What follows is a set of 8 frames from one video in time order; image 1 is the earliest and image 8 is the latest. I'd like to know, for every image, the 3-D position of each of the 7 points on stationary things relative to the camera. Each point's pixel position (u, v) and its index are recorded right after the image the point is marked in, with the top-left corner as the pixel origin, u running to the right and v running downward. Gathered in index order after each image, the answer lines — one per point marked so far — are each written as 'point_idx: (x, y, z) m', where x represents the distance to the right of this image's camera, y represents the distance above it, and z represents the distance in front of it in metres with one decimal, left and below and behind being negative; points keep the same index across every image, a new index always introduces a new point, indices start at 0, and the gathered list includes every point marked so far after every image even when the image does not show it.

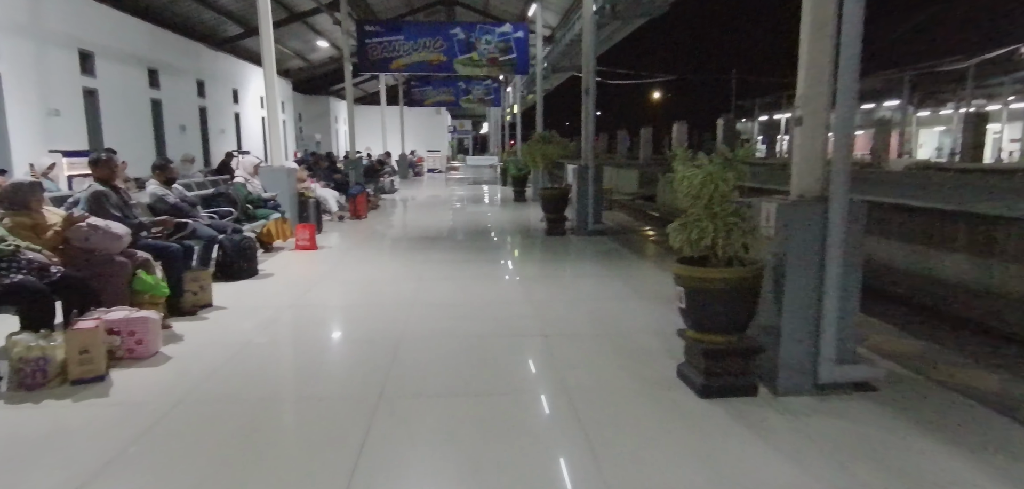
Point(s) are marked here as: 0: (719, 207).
0: (+1.1, +0.2, +3.2) m
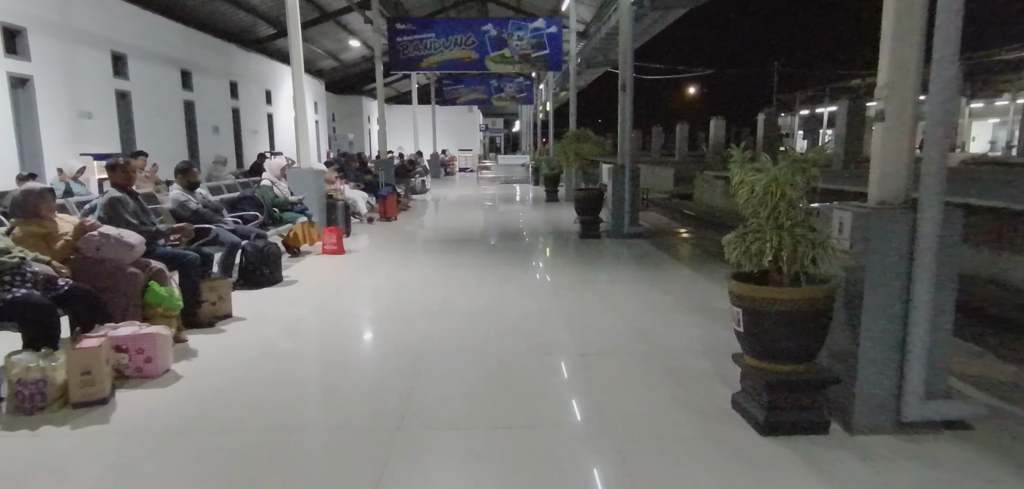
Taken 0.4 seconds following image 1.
0: (+1.3, +0.1, +2.8) m
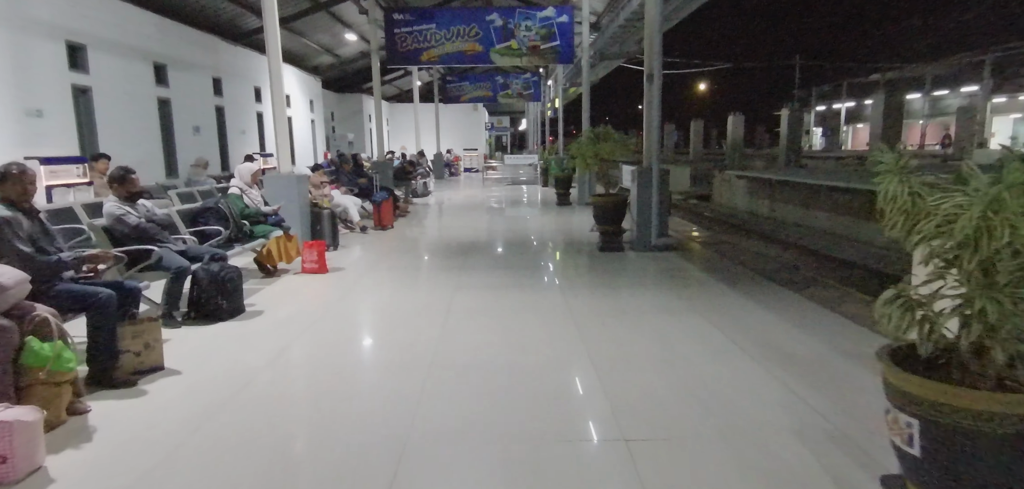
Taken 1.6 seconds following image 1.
0: (+1.3, -0.1, +1.6) m
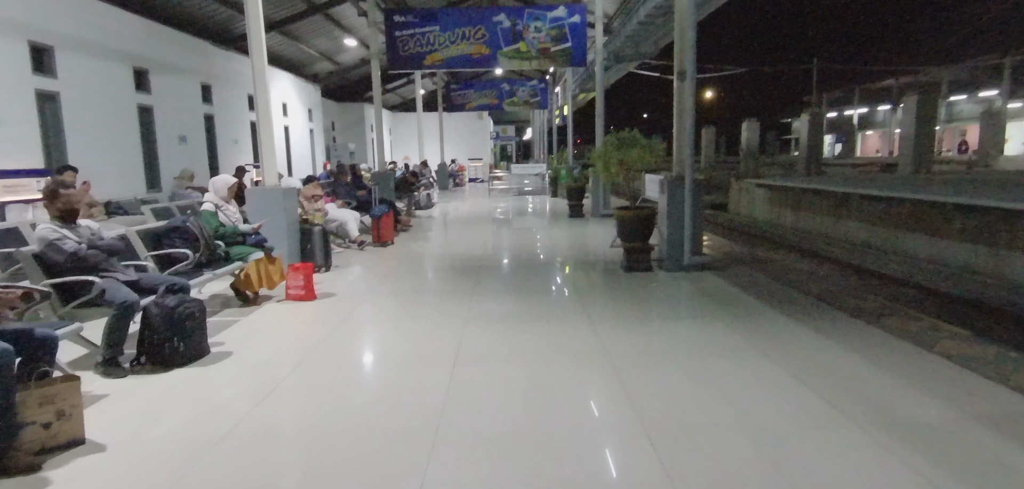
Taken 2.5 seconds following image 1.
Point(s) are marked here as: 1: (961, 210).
0: (+1.4, -0.2, +0.7) m
1: (+7.6, +0.6, +10.3) m
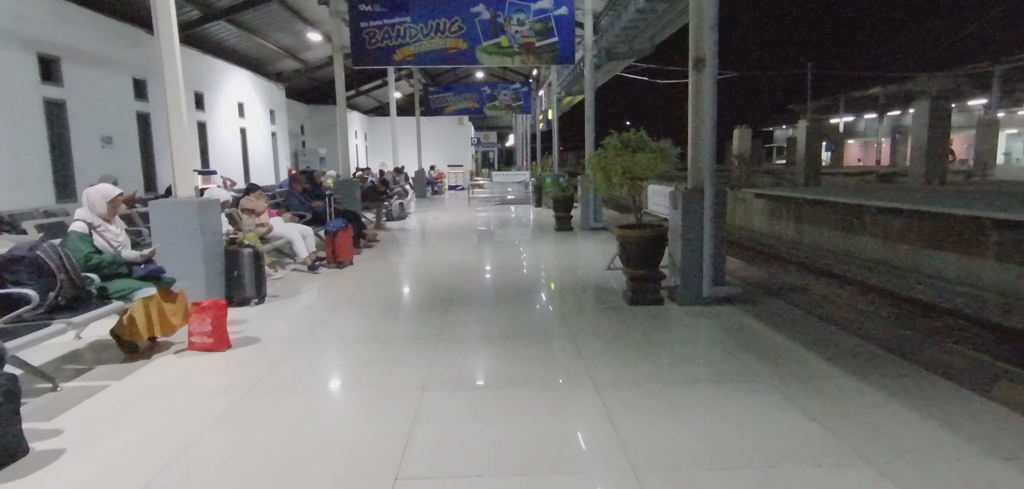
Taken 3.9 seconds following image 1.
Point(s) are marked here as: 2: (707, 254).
0: (+1.4, -0.4, -0.7) m
1: (+7.3, +0.3, +9.1) m
2: (+1.8, -0.1, +5.7) m
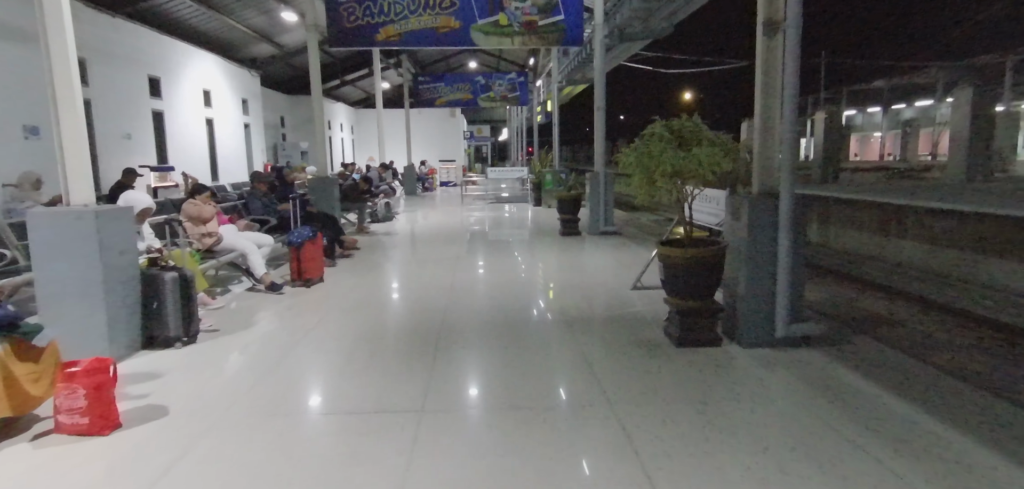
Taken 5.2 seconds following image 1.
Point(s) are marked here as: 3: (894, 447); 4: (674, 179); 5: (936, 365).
0: (+1.6, -0.6, -2.1) m
1: (+7.3, +0.1, +7.7) m
2: (+1.9, -0.3, +4.3) m
3: (+2.0, -1.1, +3.0) m
4: (+1.1, +0.5, +4.3) m
5: (+3.1, -0.9, +4.4) m
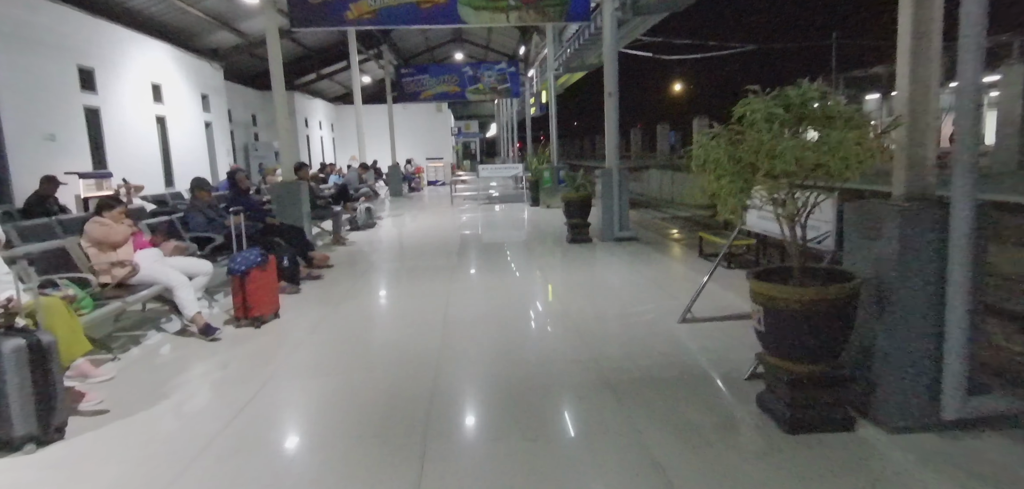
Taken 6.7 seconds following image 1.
0: (+1.8, -0.8, -3.5) m
1: (+7.4, +0.1, +6.4) m
2: (+2.0, -0.4, +2.8) m
3: (+2.1, -1.2, +1.5) m
4: (+1.2, +0.3, +2.8) m
5: (+3.2, -1.0, +3.0) m
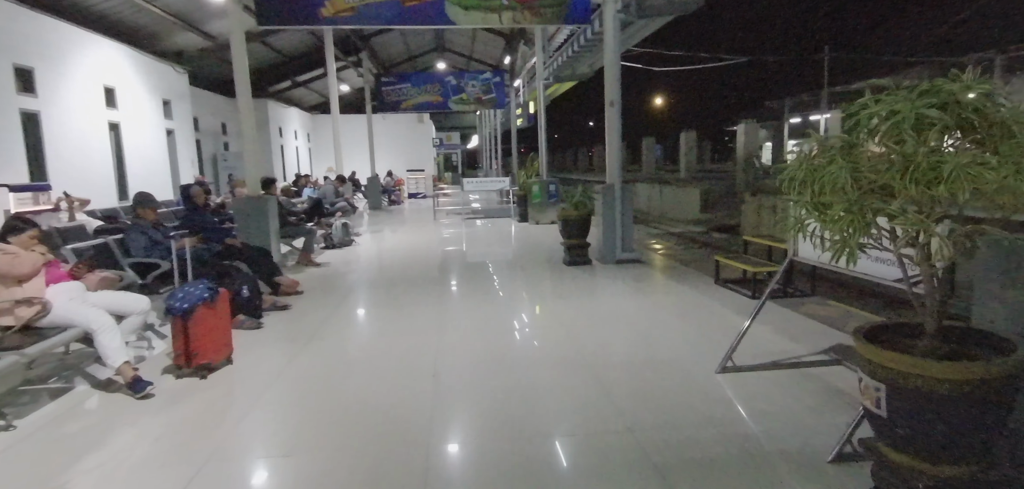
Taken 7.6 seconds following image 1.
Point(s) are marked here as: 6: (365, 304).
0: (+2.1, -0.8, -4.4) m
1: (+7.4, -0.1, +5.7) m
2: (+2.1, -0.6, +2.0) m
3: (+2.3, -1.4, +0.7) m
4: (+1.3, +0.1, +1.9) m
5: (+3.3, -1.2, +2.2) m
6: (-1.7, -0.8, +7.0) m
